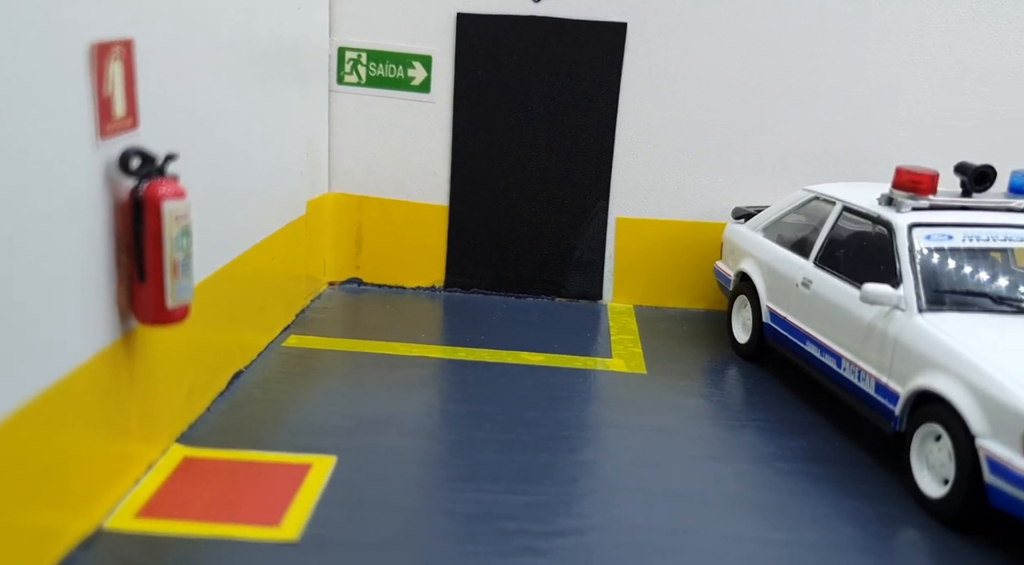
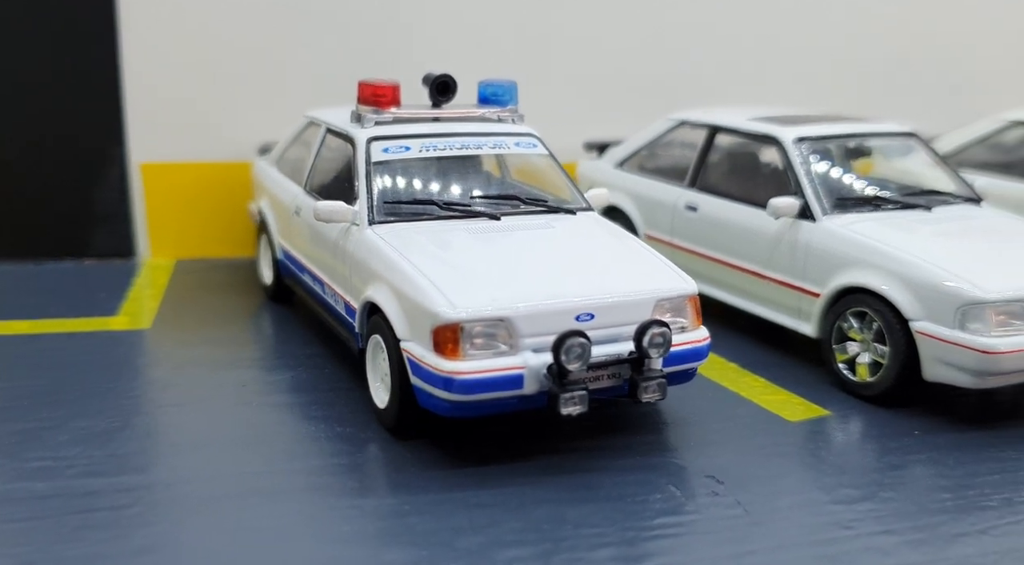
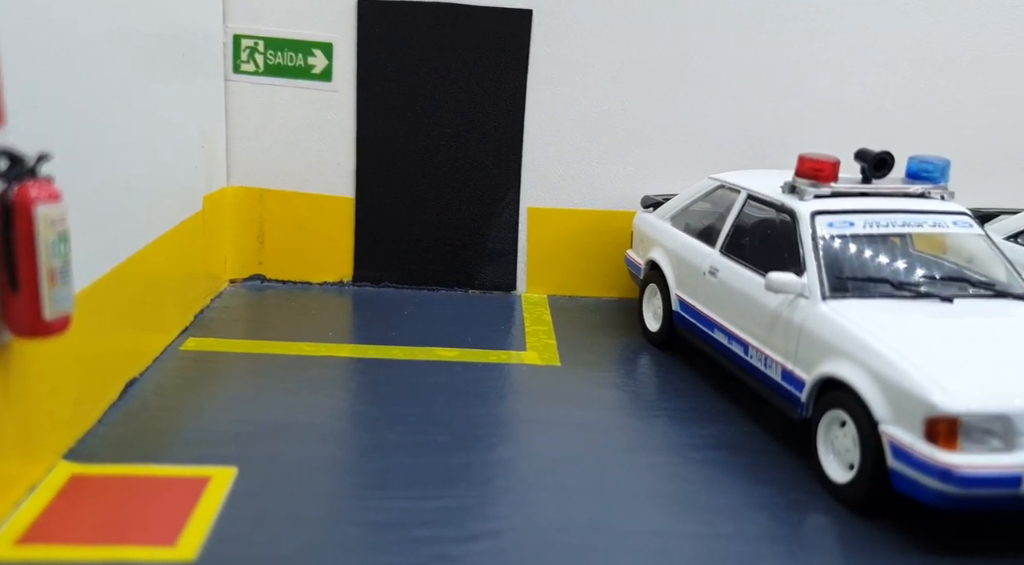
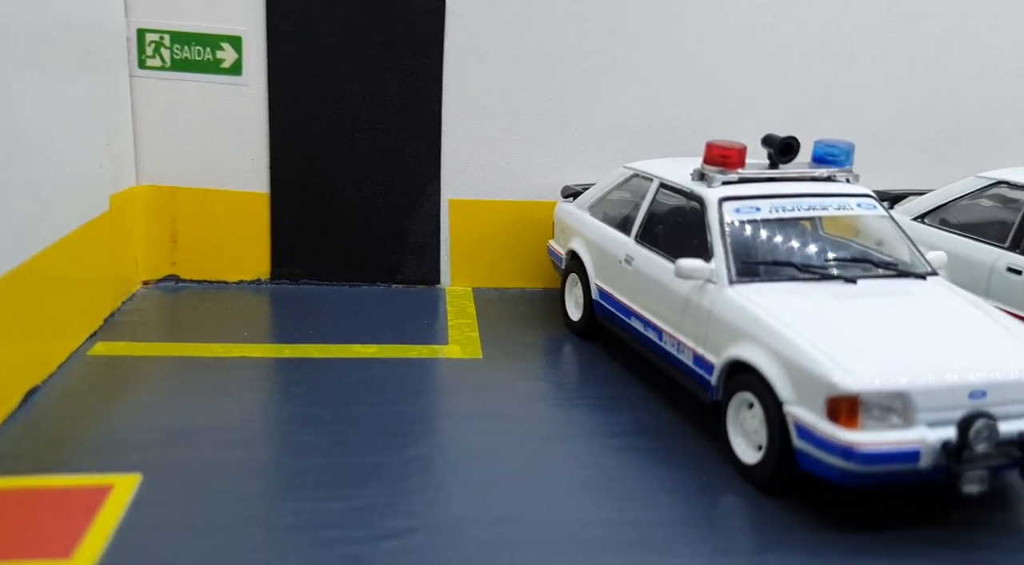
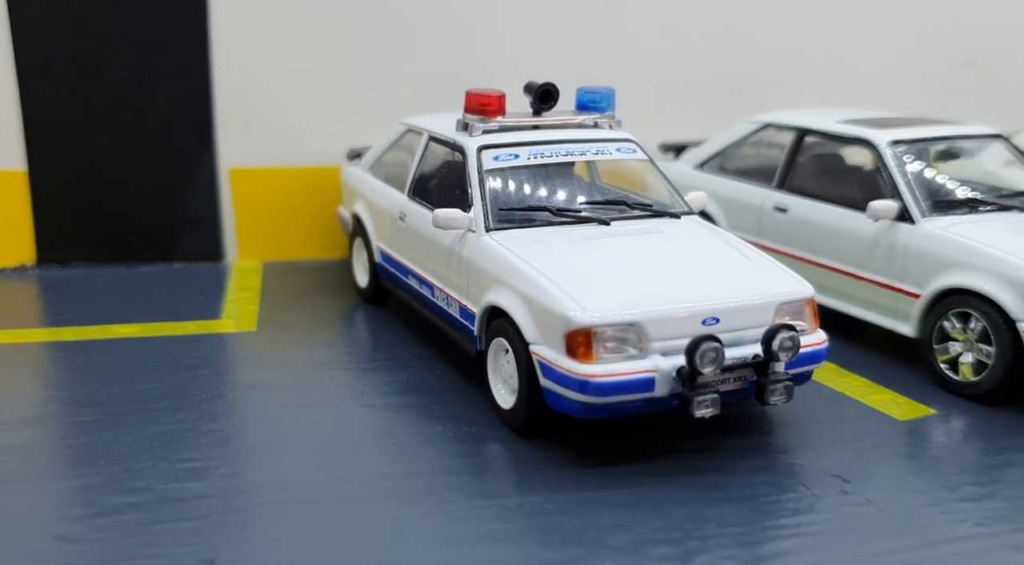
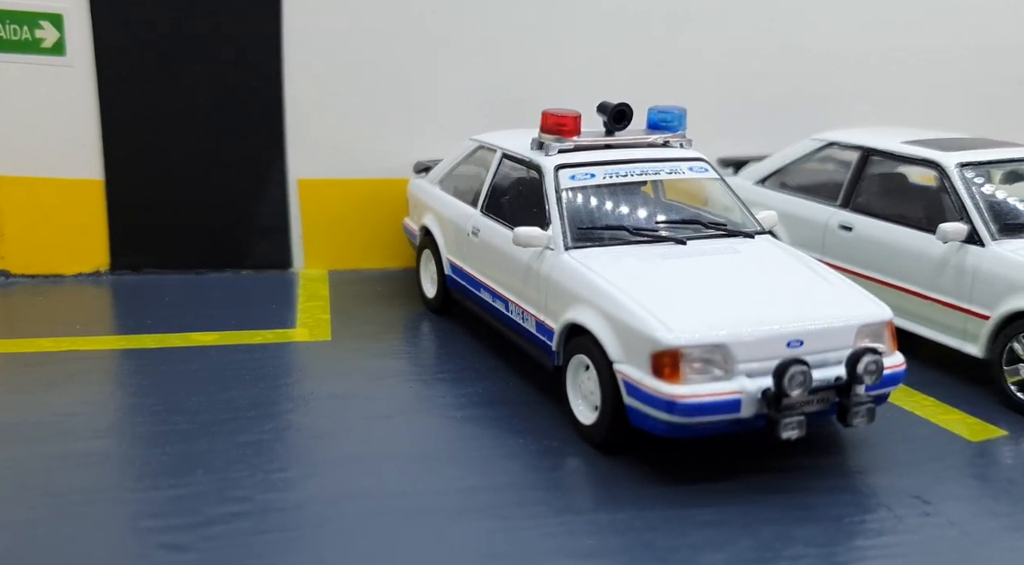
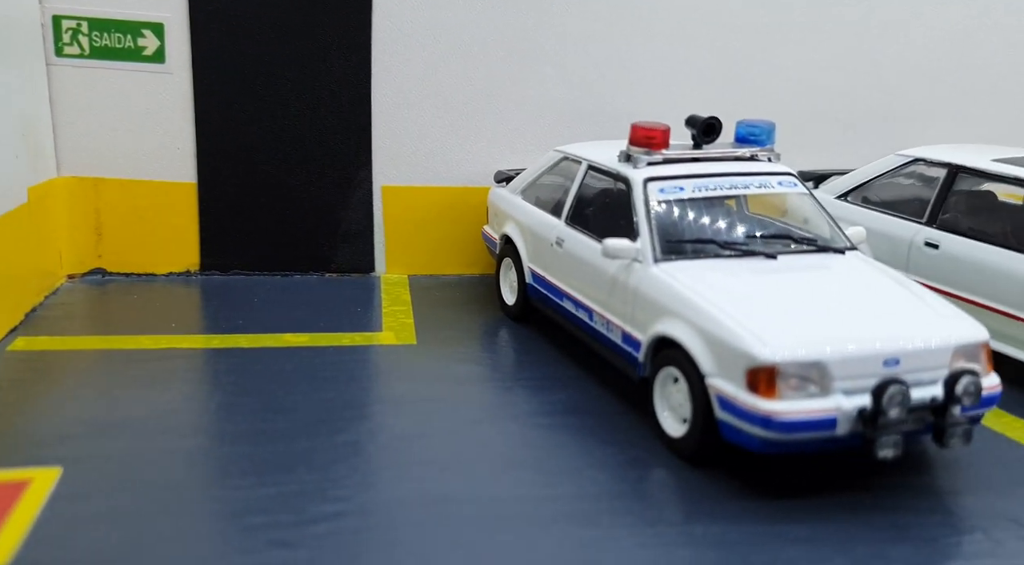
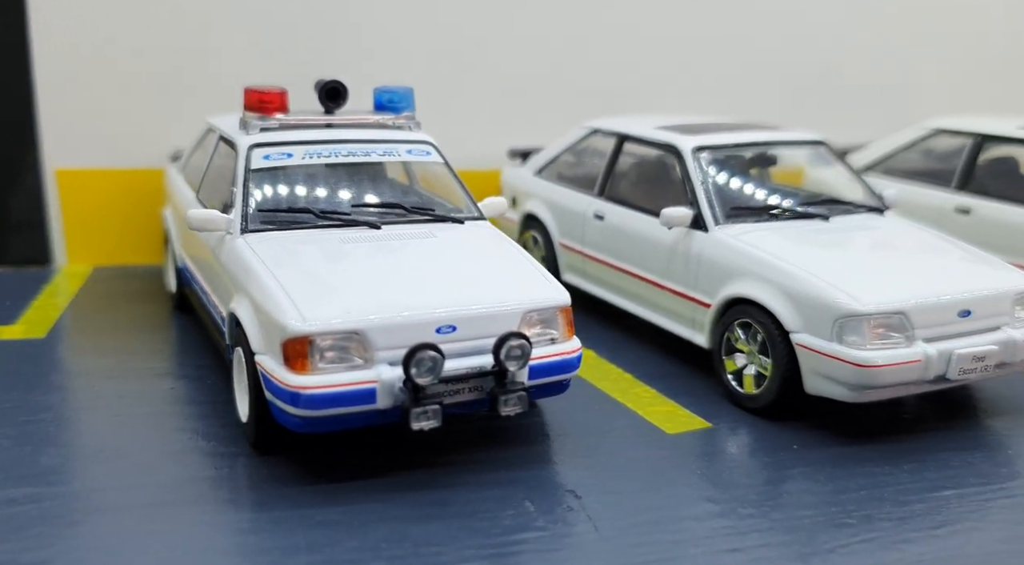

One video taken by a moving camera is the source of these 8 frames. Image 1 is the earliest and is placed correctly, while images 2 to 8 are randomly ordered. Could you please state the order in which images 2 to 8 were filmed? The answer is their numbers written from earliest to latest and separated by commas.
3, 4, 7, 6, 5, 2, 8
